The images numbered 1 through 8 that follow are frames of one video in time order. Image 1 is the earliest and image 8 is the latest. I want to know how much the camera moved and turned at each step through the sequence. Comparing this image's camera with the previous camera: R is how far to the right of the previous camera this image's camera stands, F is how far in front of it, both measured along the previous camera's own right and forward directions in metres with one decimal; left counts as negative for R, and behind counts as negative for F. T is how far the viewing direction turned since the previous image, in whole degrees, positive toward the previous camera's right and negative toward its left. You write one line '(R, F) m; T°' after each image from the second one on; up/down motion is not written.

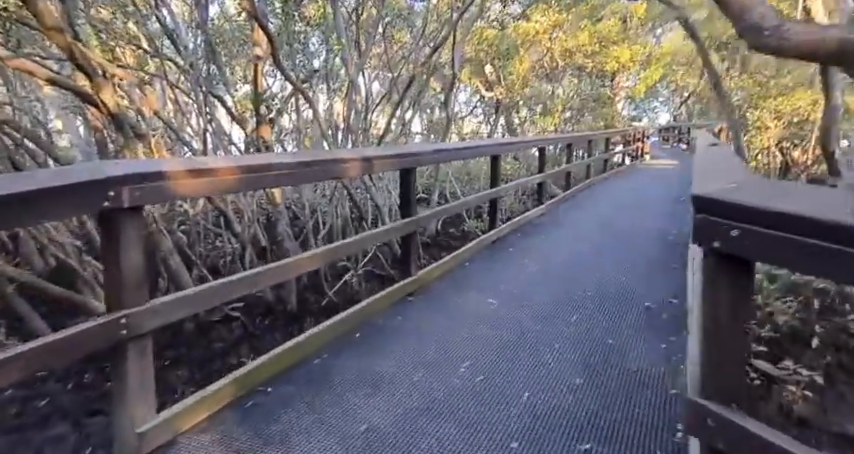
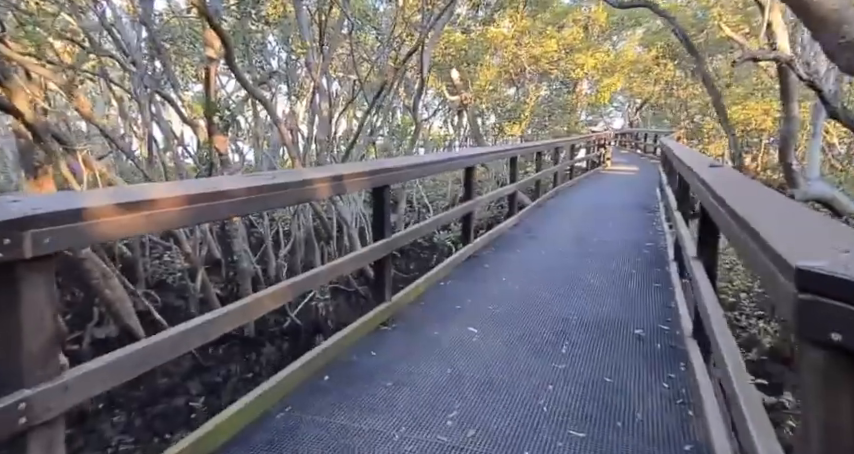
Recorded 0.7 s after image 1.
(-0.1, +0.3) m; +4°
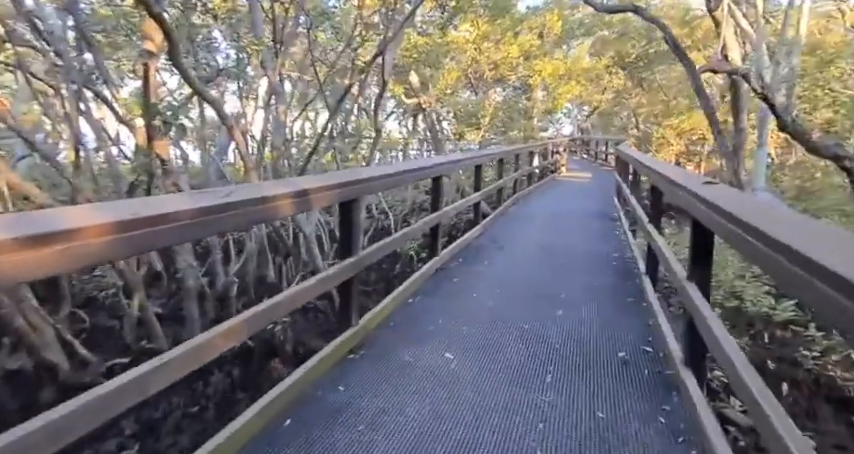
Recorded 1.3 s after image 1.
(-0.1, +0.3) m; +5°
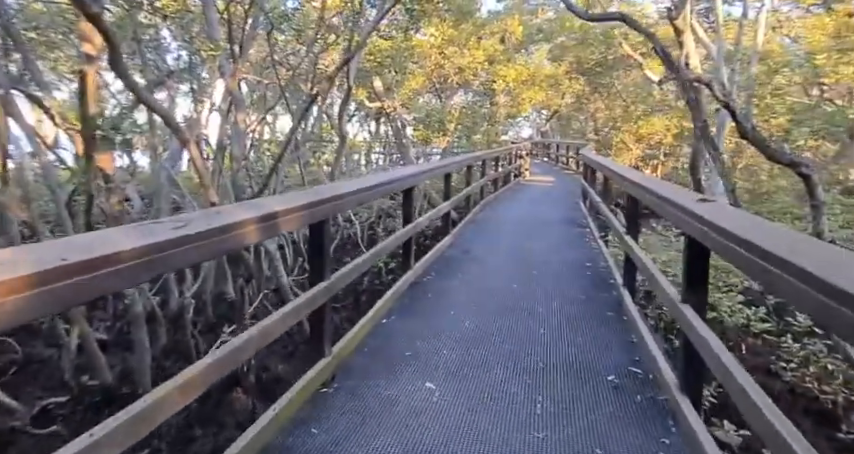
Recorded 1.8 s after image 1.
(-0.1, +0.2) m; +4°
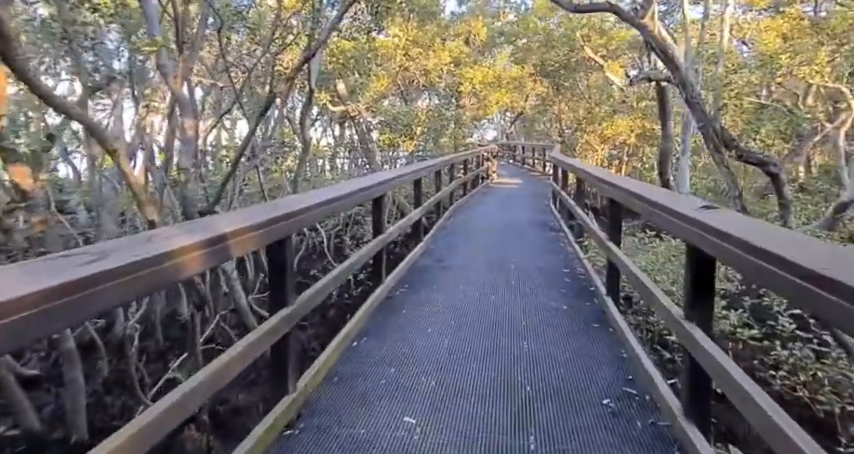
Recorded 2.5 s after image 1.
(0.0, +0.3) m; +4°
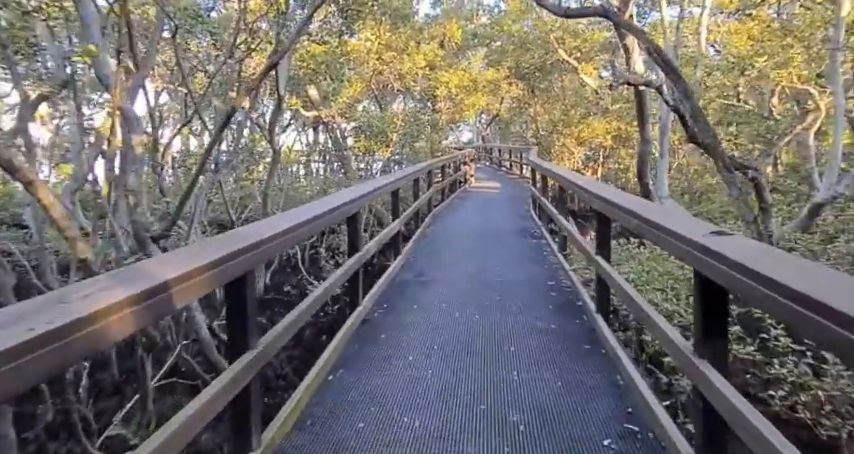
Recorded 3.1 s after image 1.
(0.0, +0.3) m; +3°
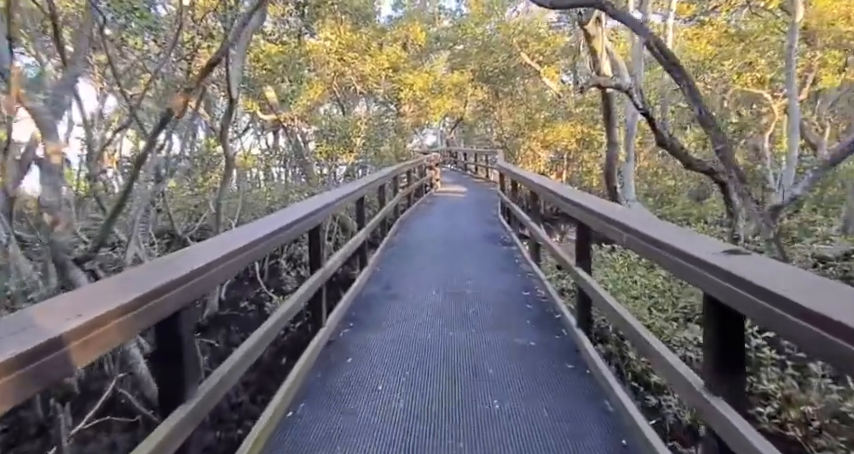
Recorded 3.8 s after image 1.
(0.0, +0.3) m; +4°
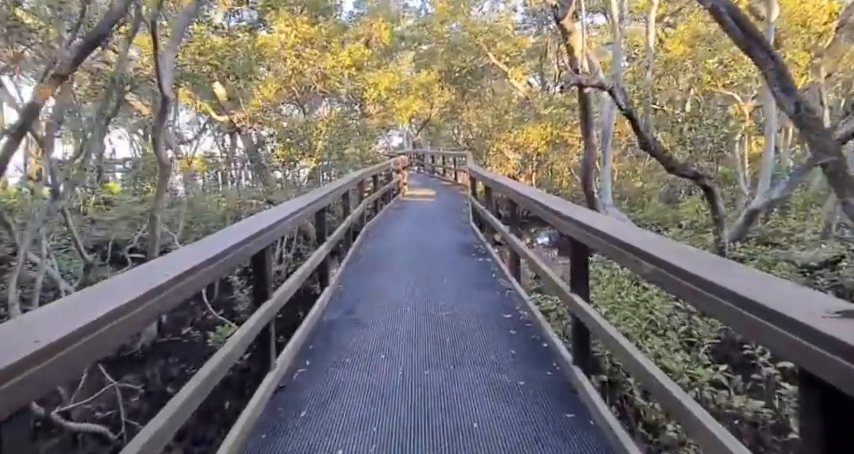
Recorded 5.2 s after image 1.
(0.0, +0.6) m; +4°
